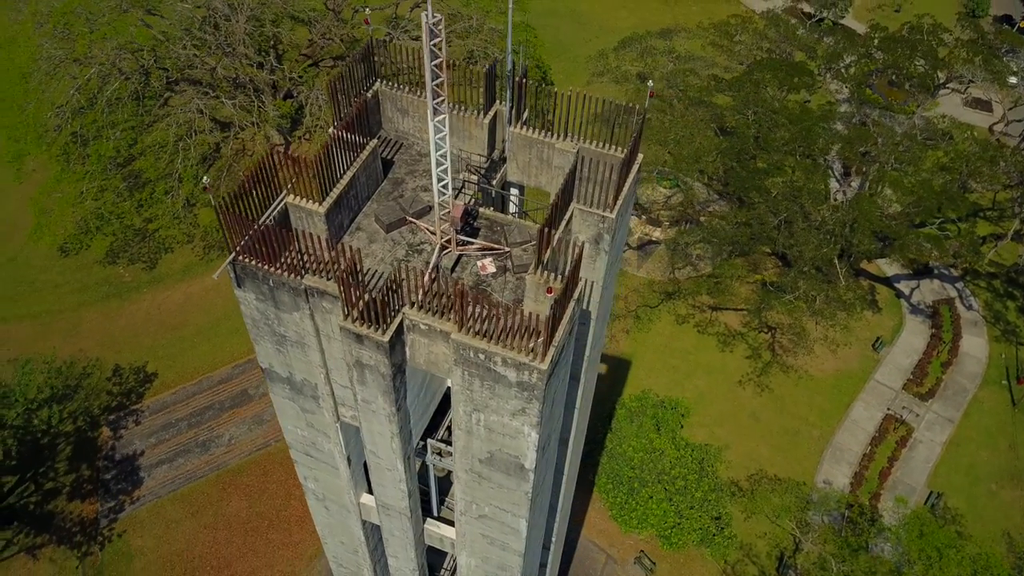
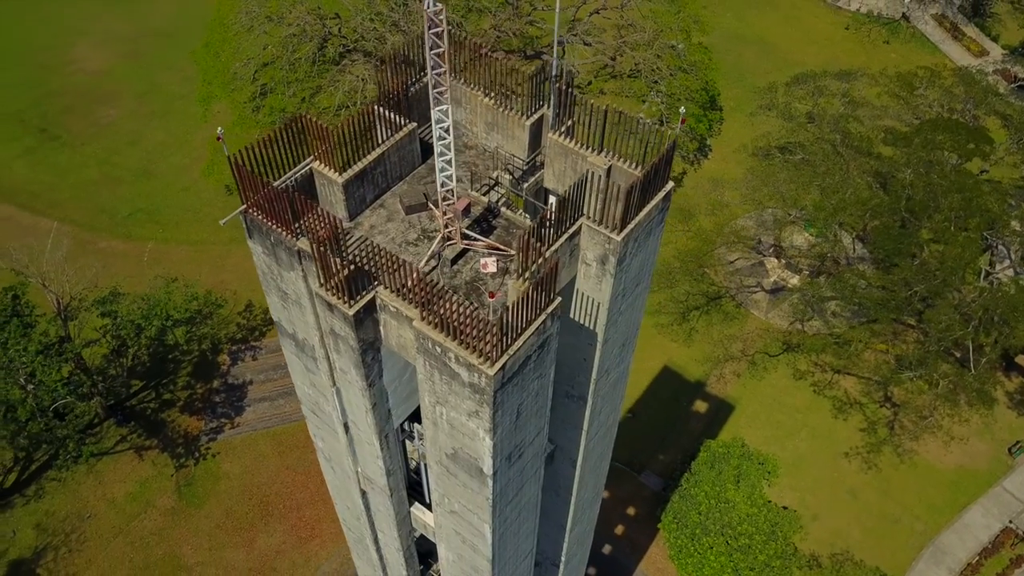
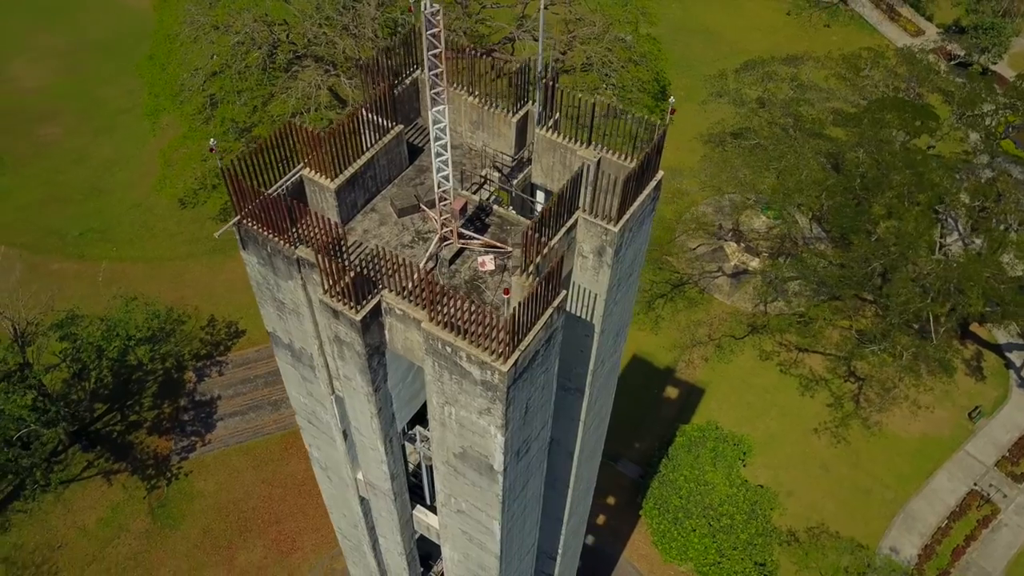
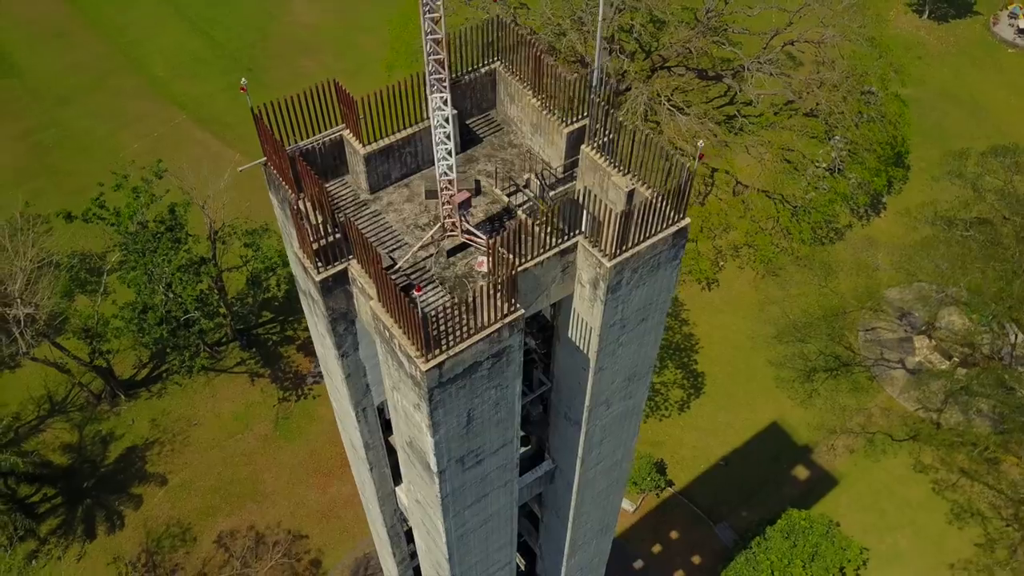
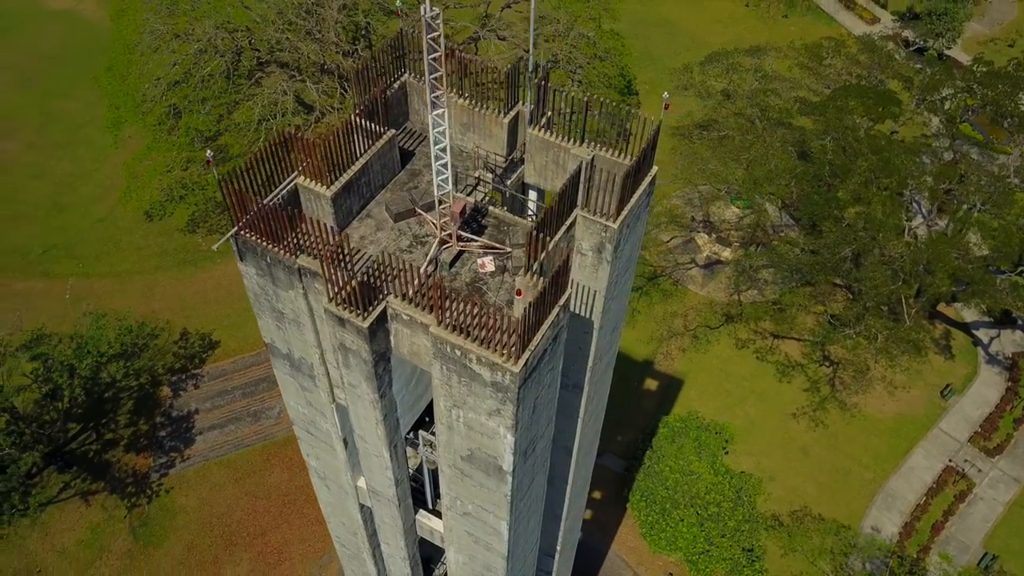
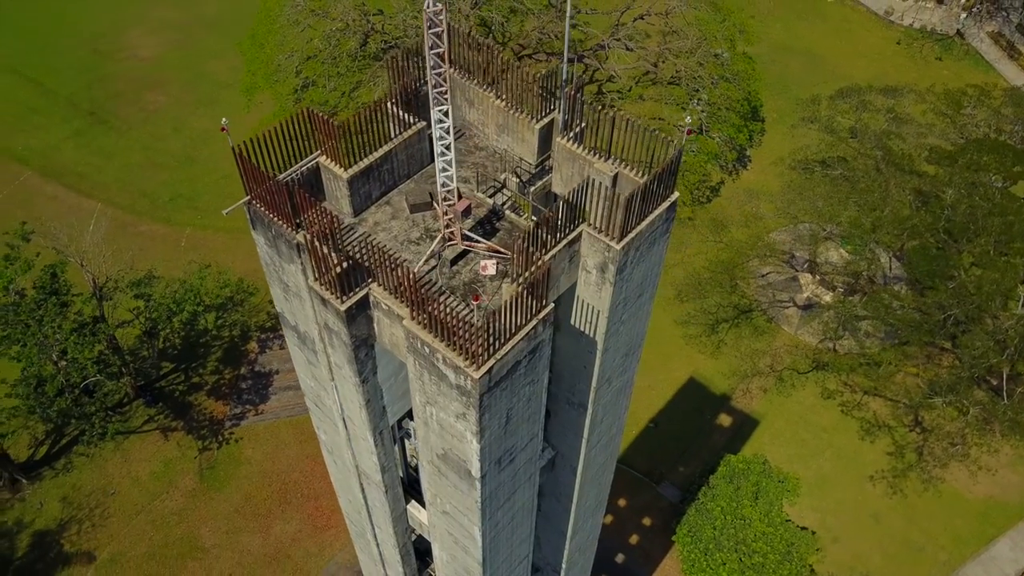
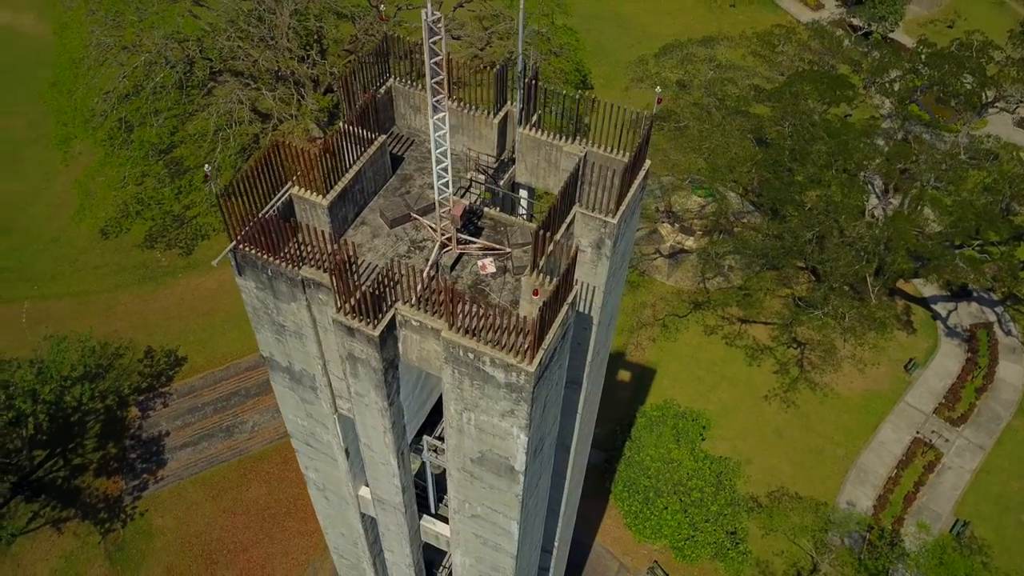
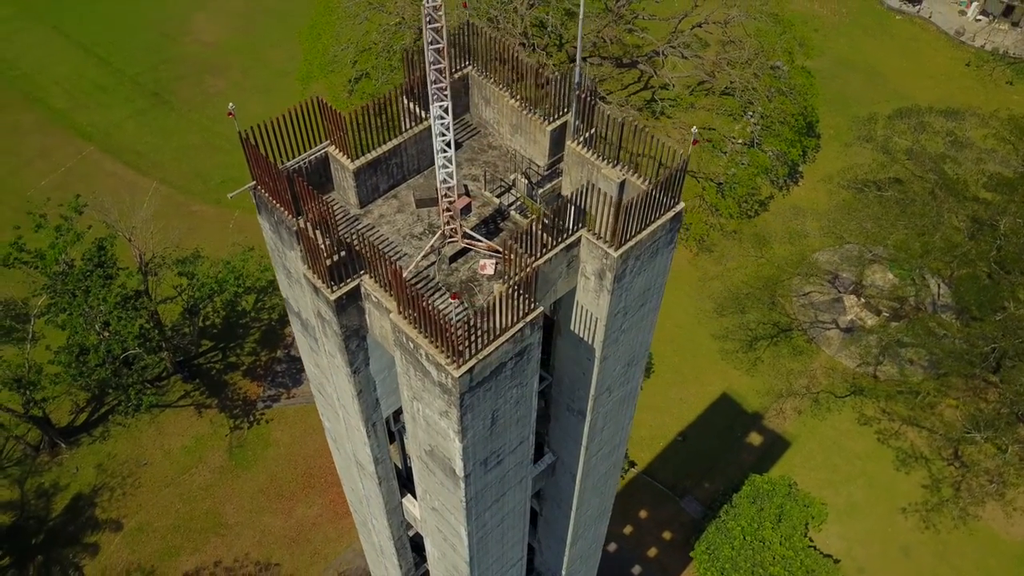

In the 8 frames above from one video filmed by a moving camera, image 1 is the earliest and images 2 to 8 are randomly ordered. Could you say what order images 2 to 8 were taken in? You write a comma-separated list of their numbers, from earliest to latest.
7, 5, 3, 2, 6, 8, 4
